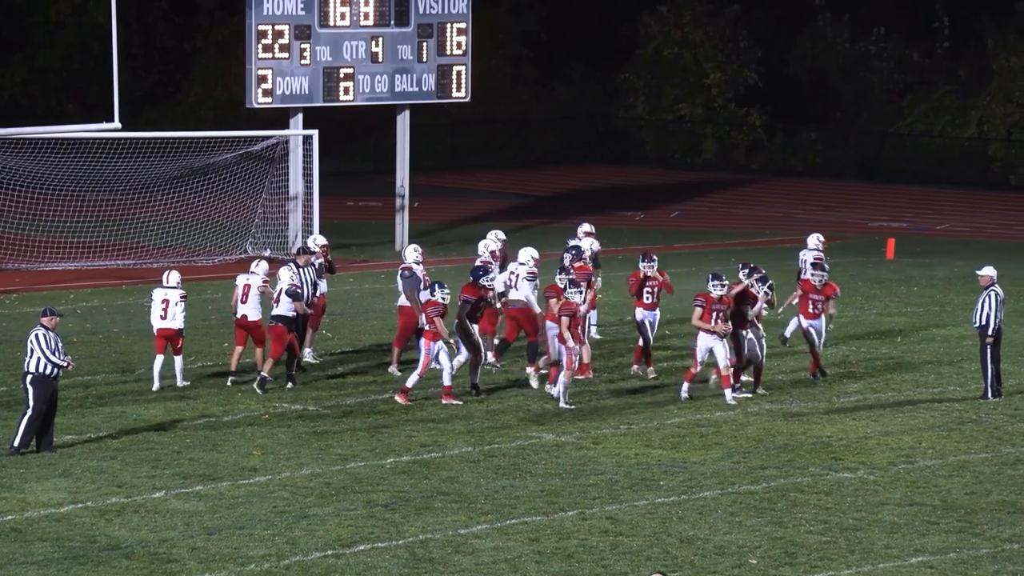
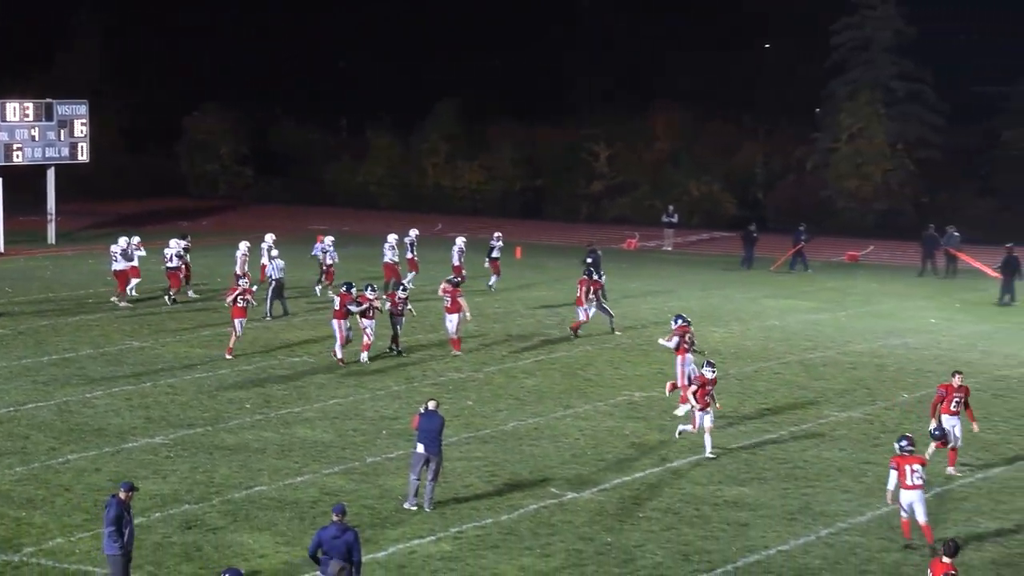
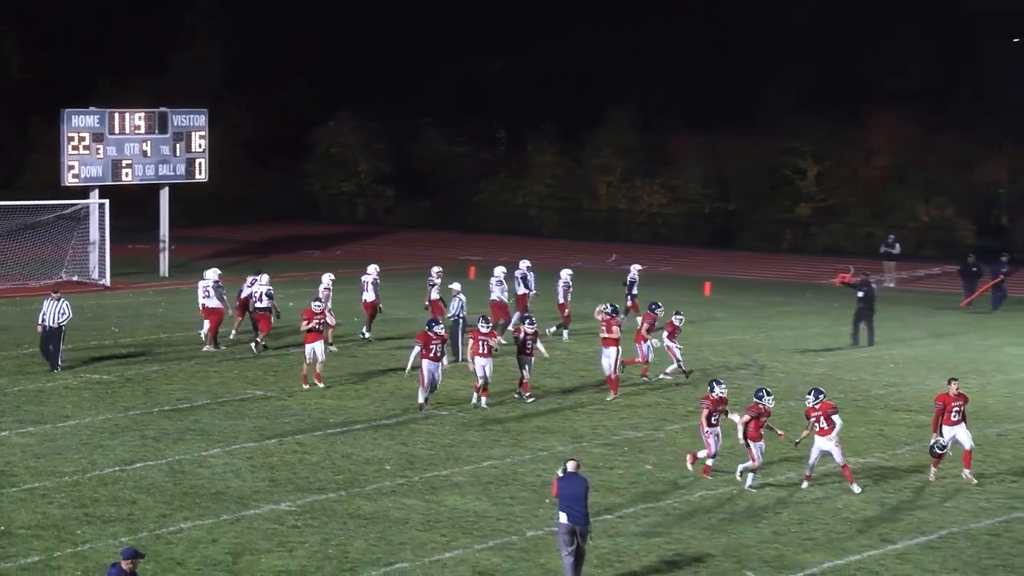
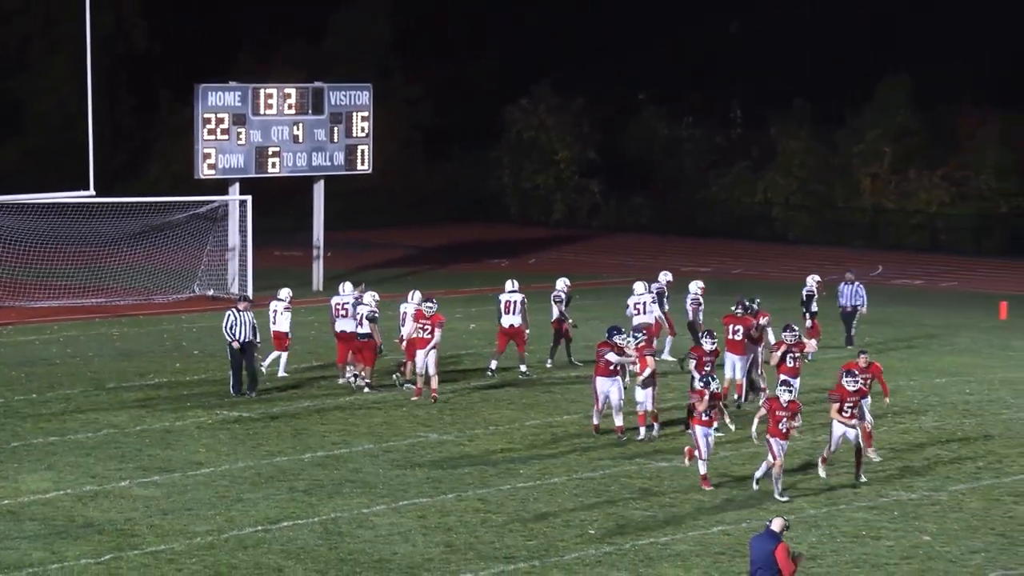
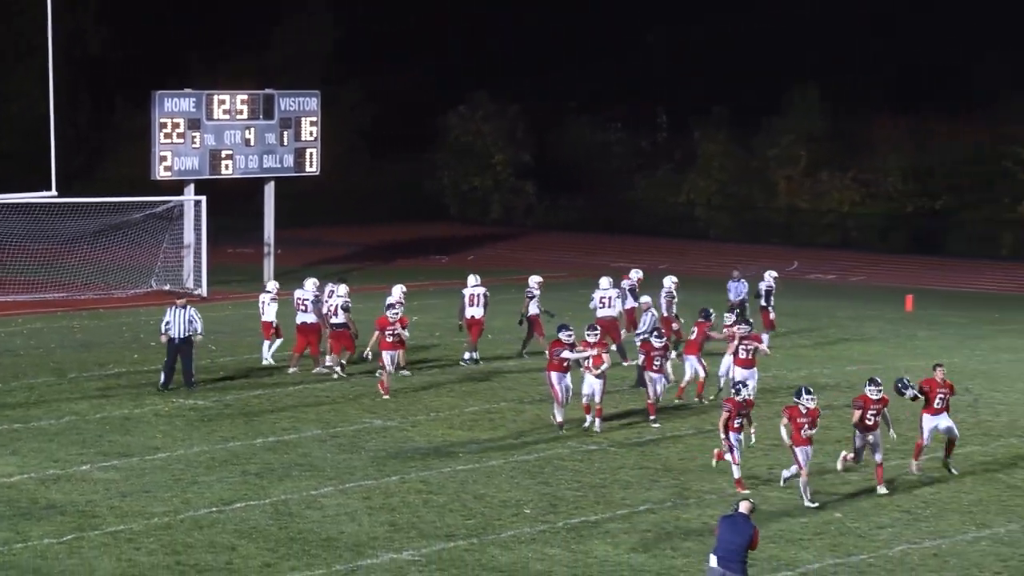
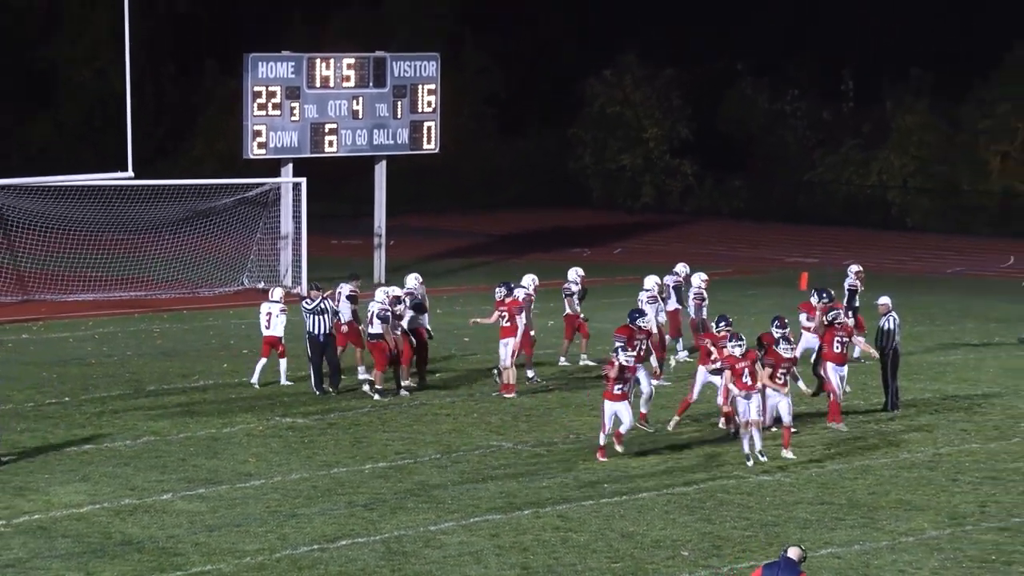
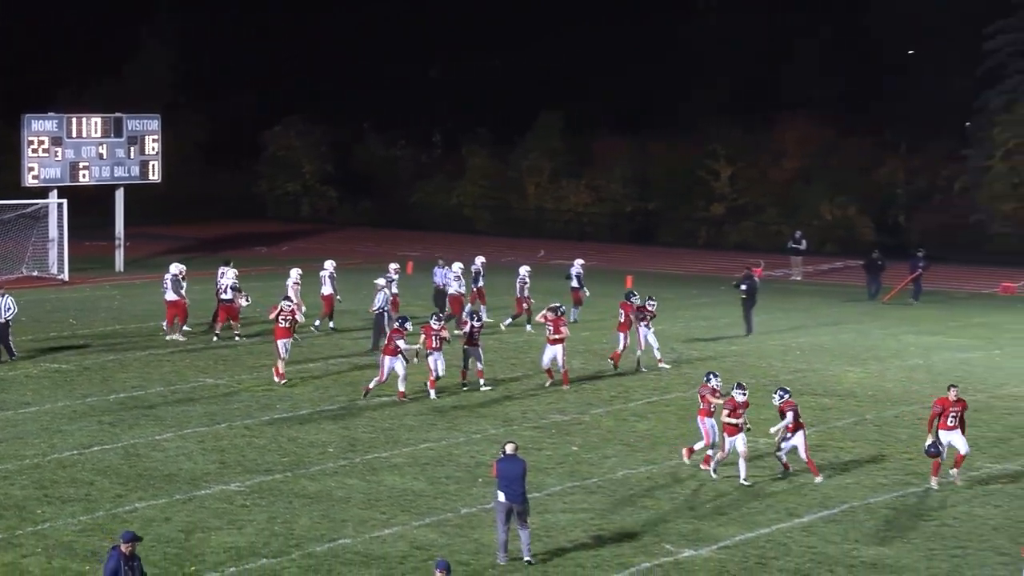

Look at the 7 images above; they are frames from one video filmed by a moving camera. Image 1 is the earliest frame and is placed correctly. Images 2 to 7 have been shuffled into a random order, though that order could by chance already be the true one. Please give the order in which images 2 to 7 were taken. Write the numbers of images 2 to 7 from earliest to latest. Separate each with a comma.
6, 4, 5, 3, 7, 2
